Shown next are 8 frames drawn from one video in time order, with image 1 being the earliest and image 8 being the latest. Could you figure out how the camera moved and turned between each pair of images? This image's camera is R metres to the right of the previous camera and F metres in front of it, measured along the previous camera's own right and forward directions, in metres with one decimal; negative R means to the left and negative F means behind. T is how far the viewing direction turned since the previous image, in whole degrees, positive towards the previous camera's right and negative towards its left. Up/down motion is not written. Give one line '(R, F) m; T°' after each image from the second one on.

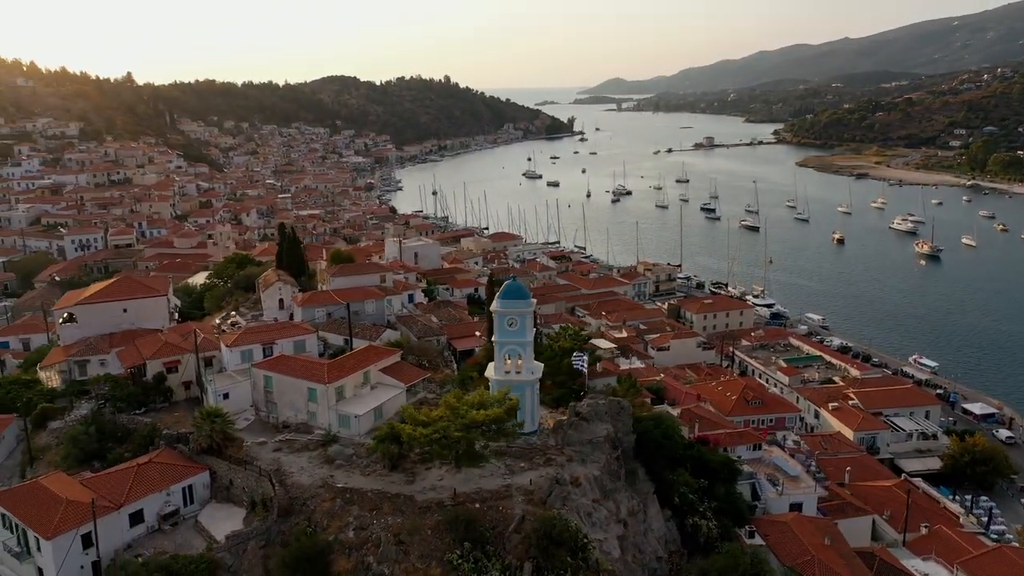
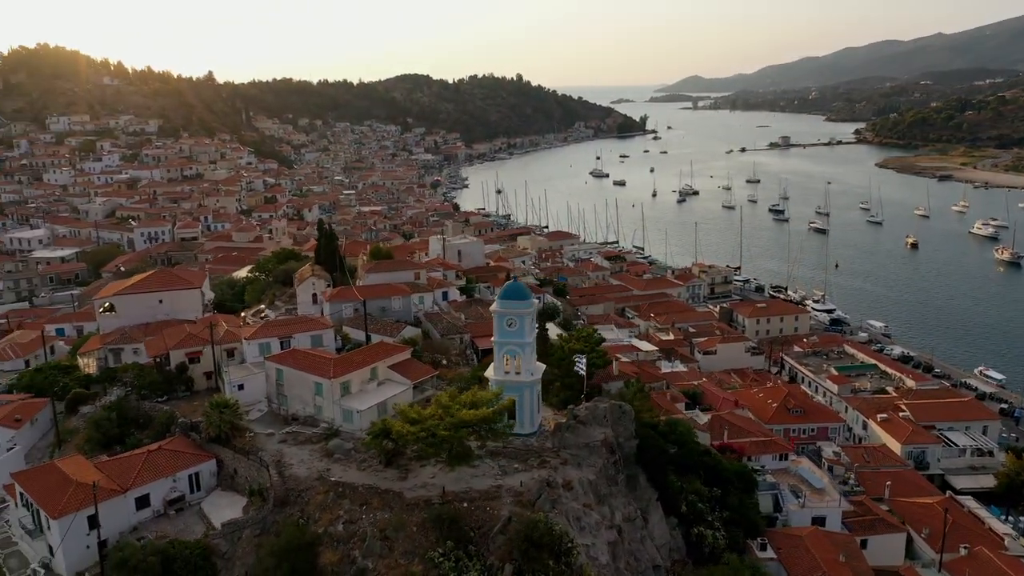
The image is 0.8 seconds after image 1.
(+1.6, +0.1) m; -5°
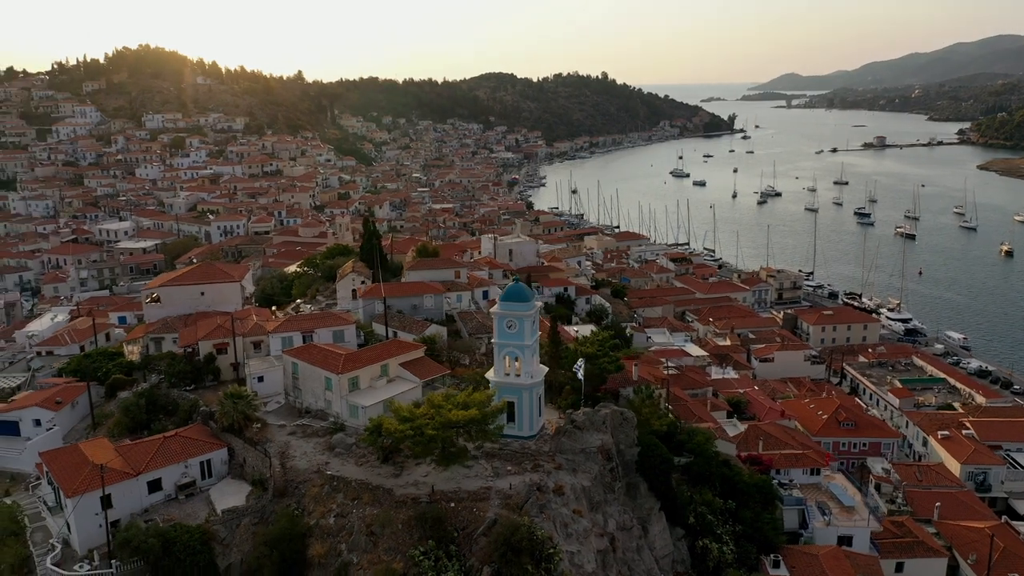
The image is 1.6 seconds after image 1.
(+1.8, +0.1) m; -6°
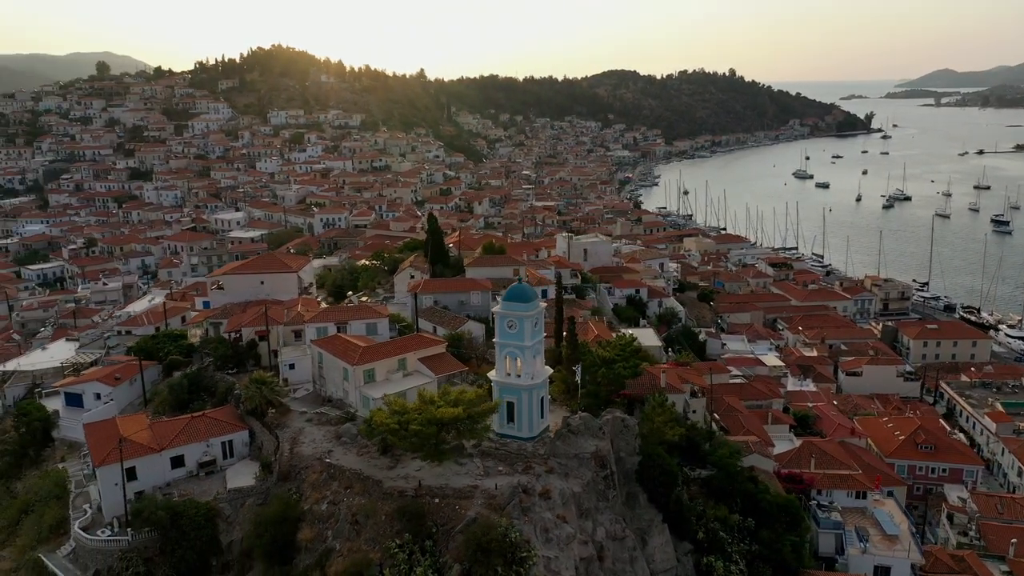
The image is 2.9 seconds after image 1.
(+2.6, +0.3) m; -9°
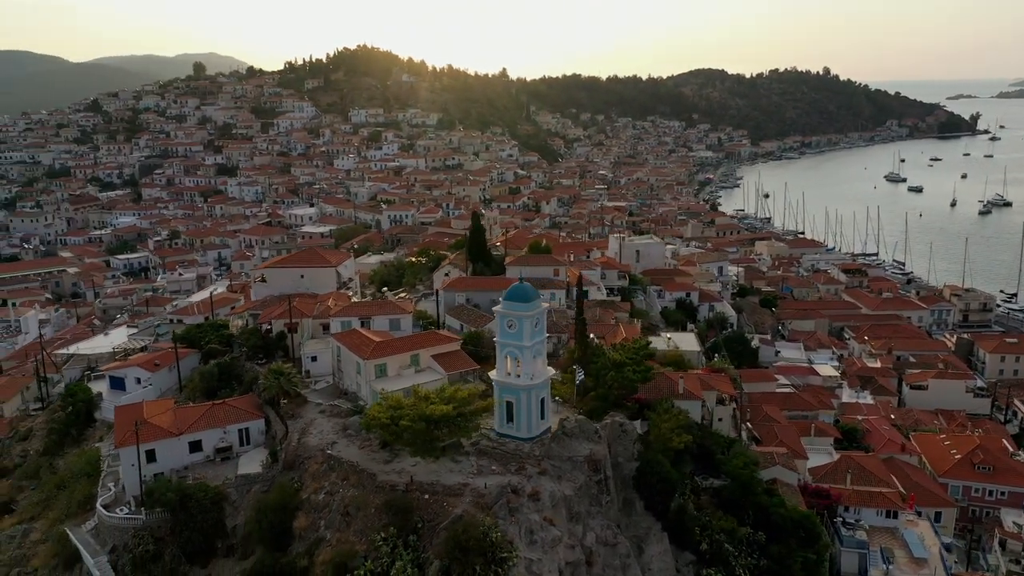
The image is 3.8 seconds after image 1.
(+1.8, +0.1) m; -6°
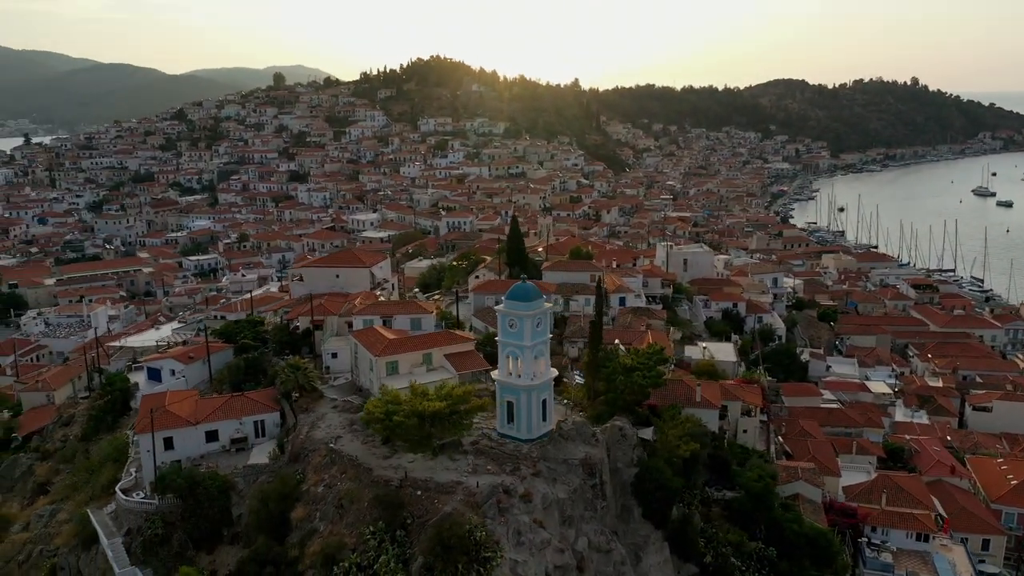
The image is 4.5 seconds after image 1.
(+1.5, +0.2) m; -5°
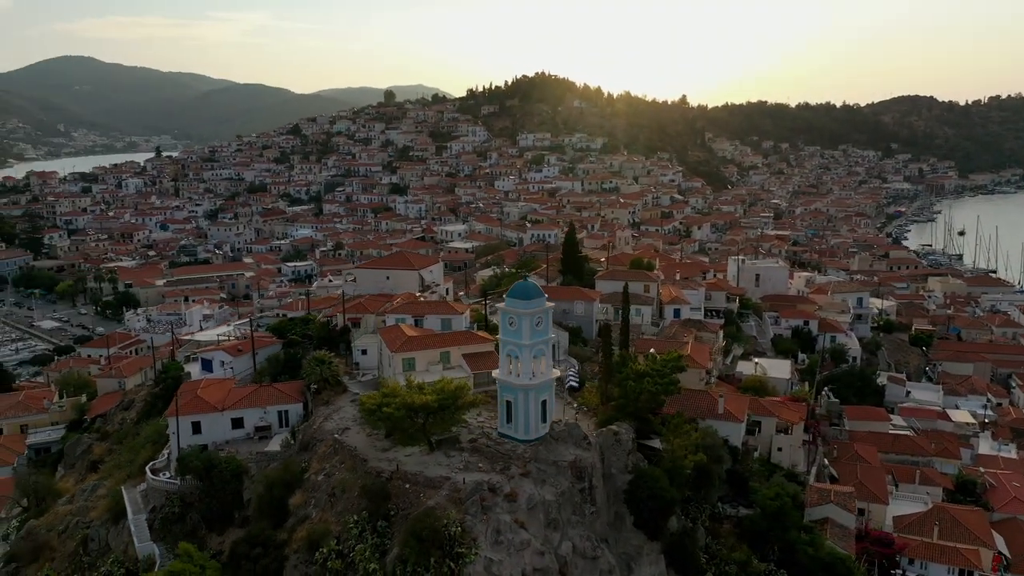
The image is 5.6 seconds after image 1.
(+2.3, +0.3) m; -8°
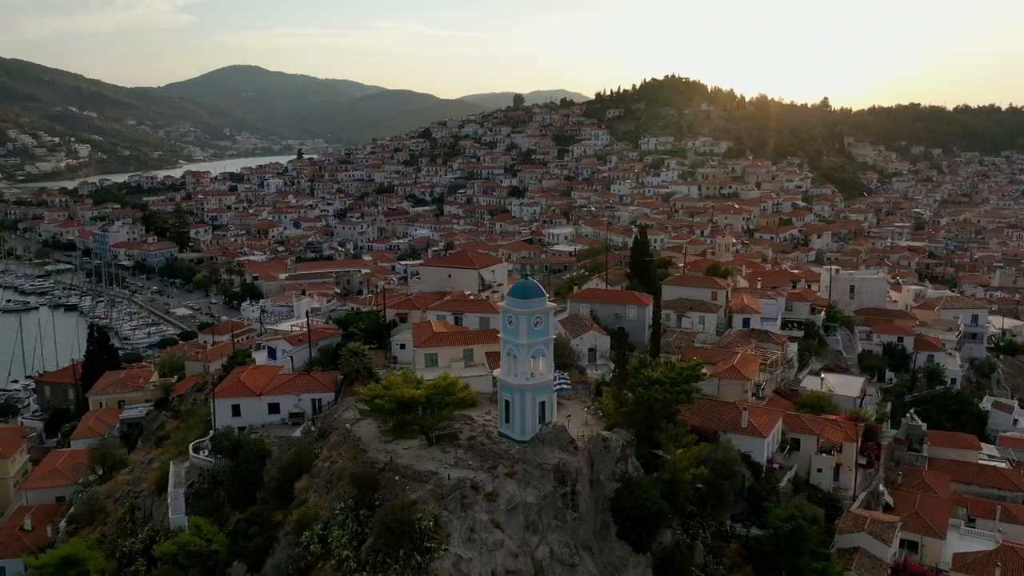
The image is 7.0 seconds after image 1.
(+2.8, +0.4) m; -10°
